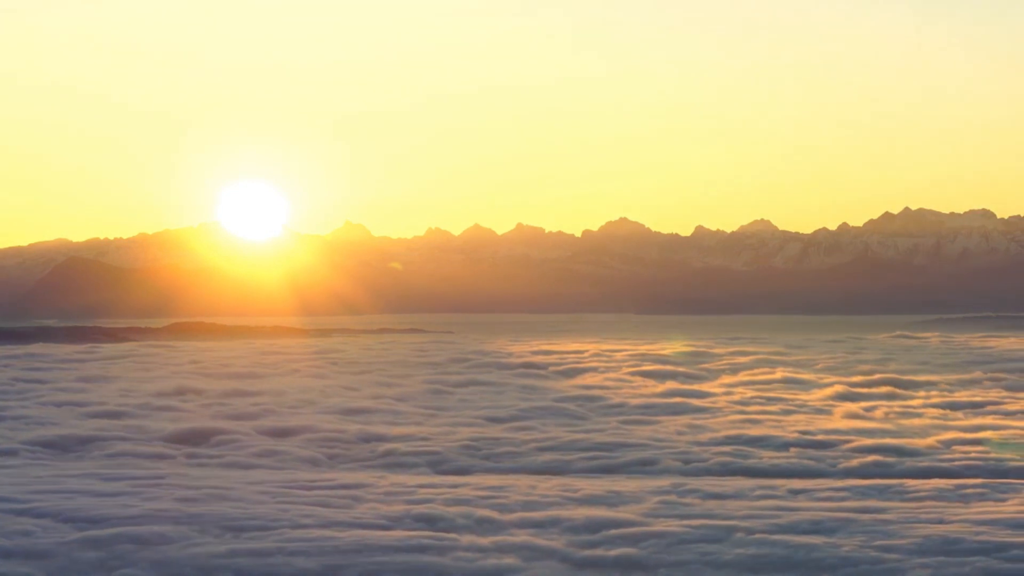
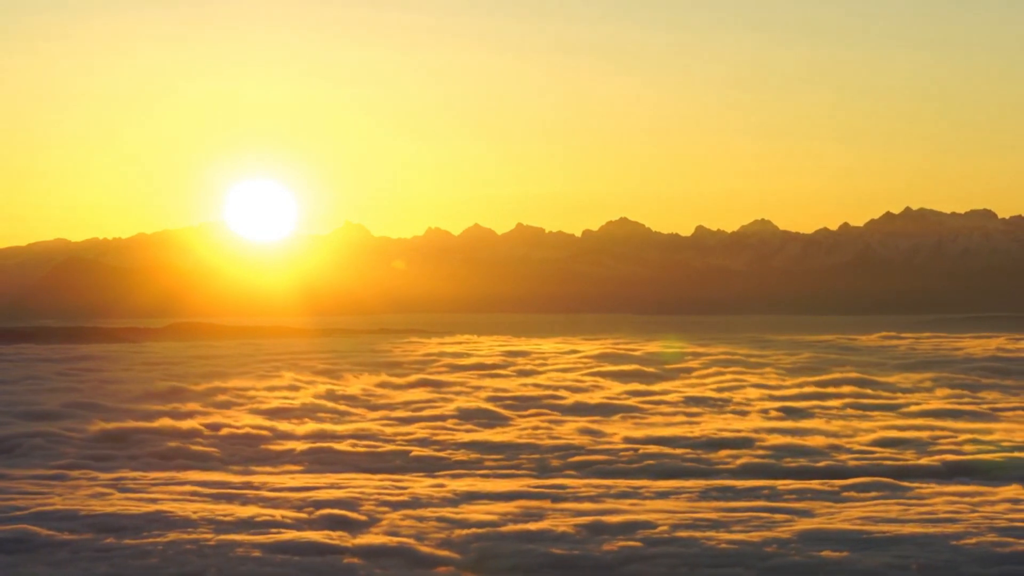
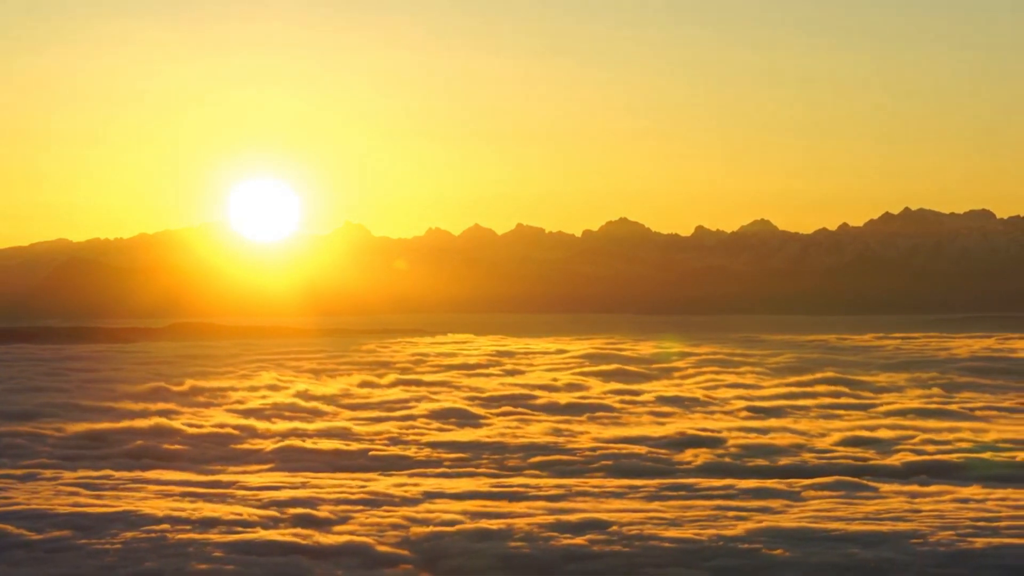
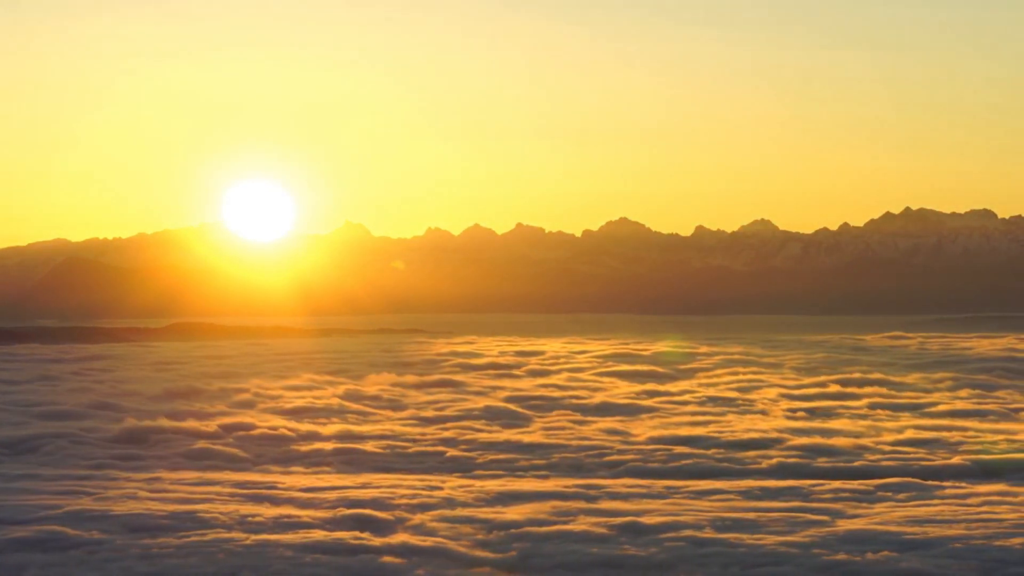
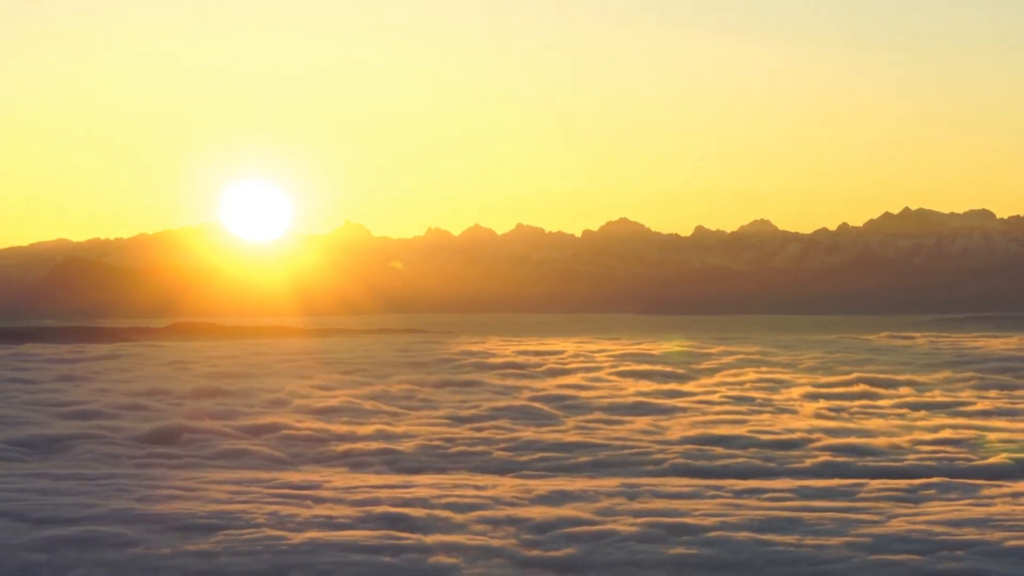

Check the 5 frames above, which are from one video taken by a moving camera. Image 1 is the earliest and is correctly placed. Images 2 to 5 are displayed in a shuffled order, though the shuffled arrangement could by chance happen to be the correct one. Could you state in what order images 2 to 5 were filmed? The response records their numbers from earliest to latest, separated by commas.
5, 4, 2, 3
